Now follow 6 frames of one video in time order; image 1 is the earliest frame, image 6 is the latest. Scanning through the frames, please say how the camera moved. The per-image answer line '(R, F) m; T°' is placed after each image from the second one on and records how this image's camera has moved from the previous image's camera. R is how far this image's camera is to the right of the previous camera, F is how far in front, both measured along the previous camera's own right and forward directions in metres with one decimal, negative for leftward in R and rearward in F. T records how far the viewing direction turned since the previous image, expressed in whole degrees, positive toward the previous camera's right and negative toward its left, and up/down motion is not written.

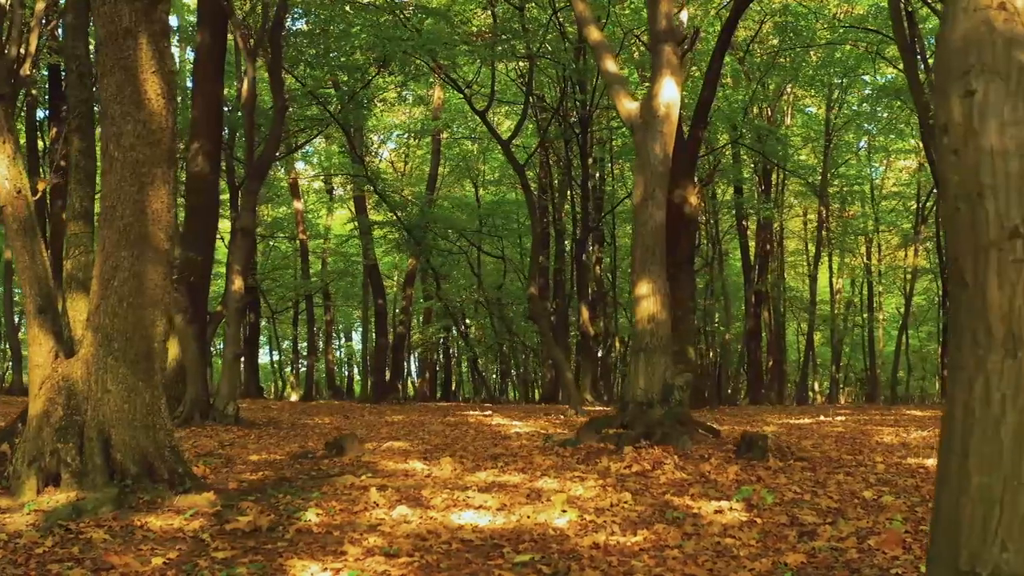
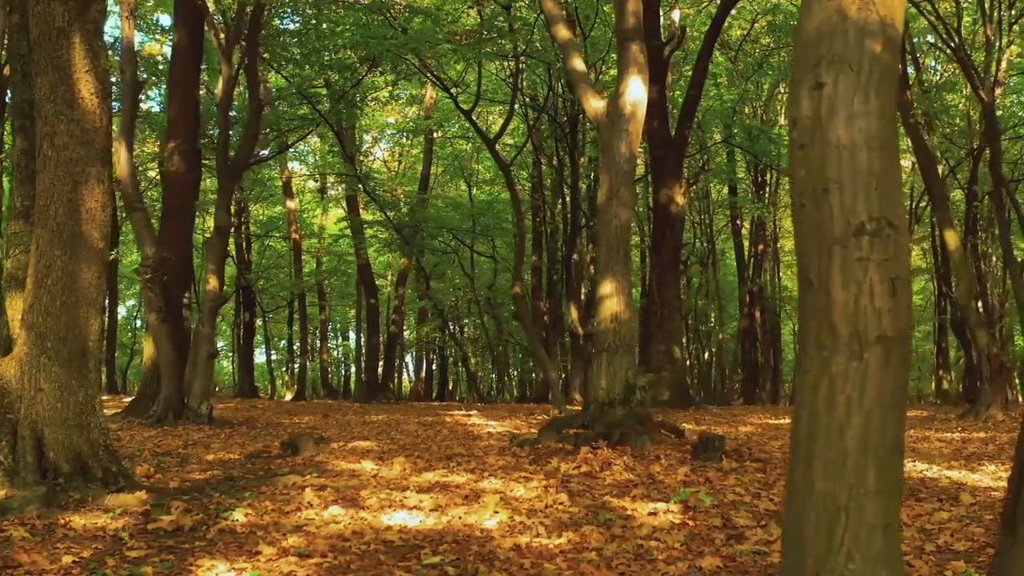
(+0.5, 0.0) m; -1°
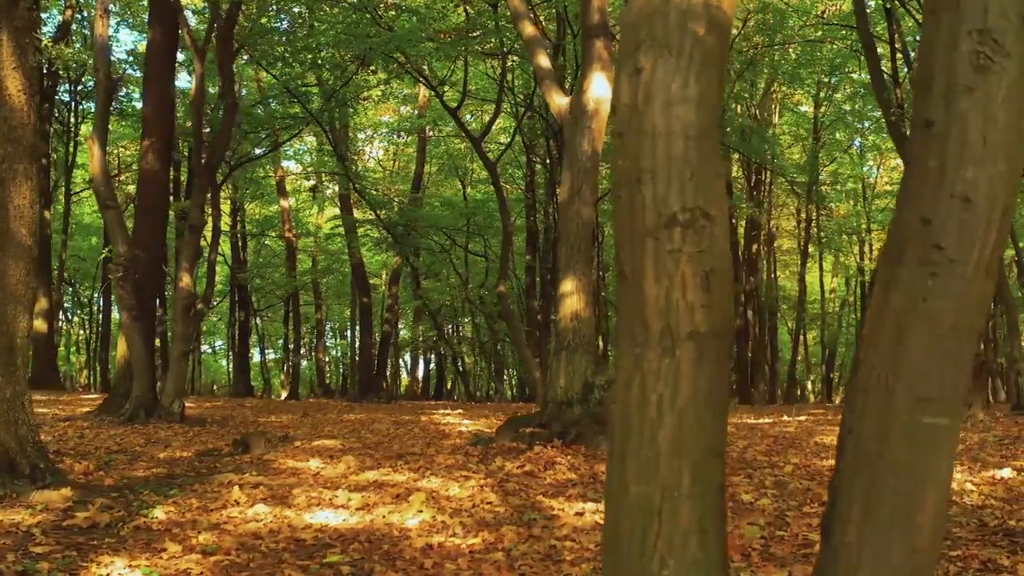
(+0.6, +0.1) m; -1°
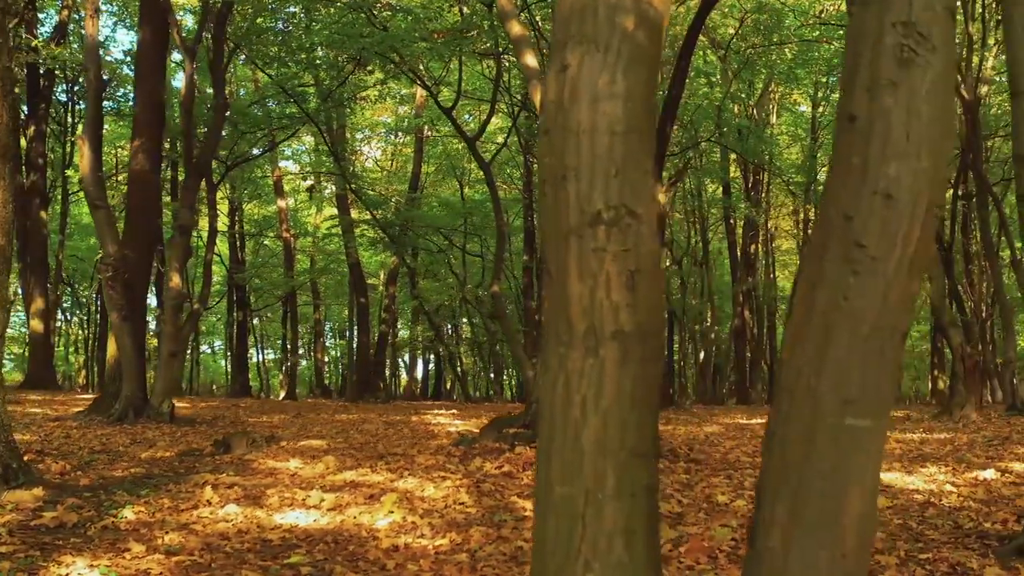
(+0.2, 0.0) m; 0°
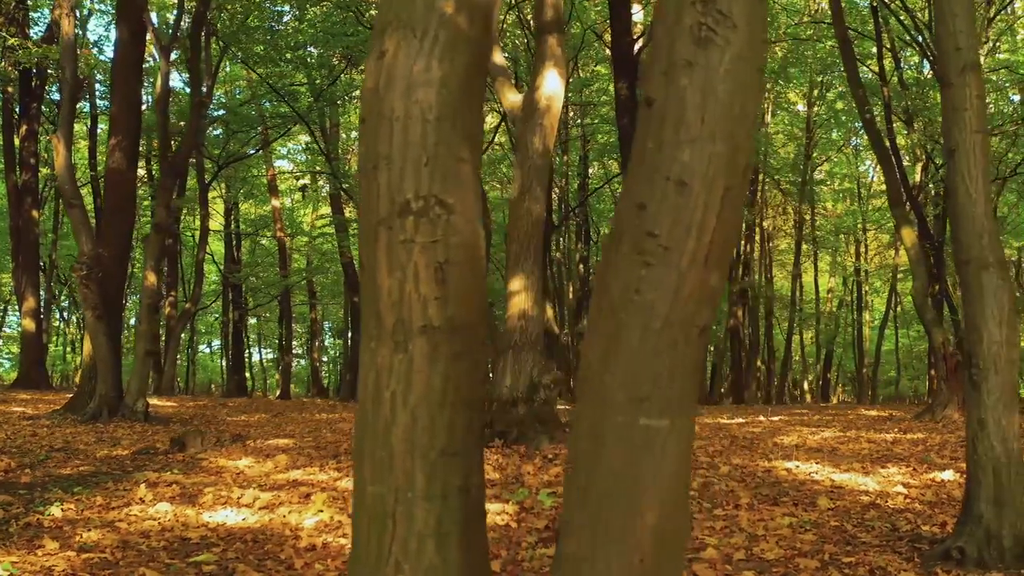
(+0.5, +0.1) m; -1°
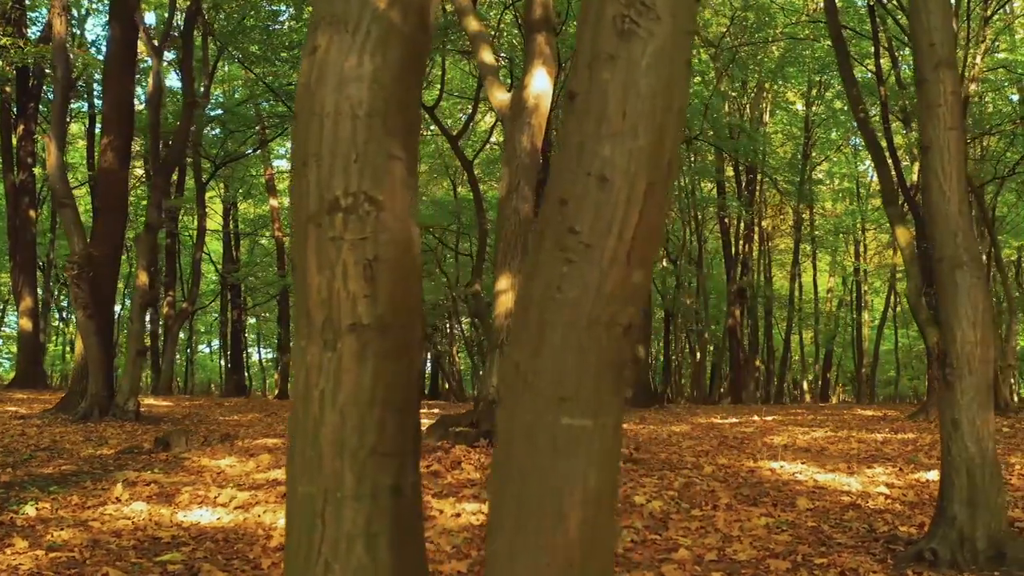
(+0.2, 0.0) m; 0°
